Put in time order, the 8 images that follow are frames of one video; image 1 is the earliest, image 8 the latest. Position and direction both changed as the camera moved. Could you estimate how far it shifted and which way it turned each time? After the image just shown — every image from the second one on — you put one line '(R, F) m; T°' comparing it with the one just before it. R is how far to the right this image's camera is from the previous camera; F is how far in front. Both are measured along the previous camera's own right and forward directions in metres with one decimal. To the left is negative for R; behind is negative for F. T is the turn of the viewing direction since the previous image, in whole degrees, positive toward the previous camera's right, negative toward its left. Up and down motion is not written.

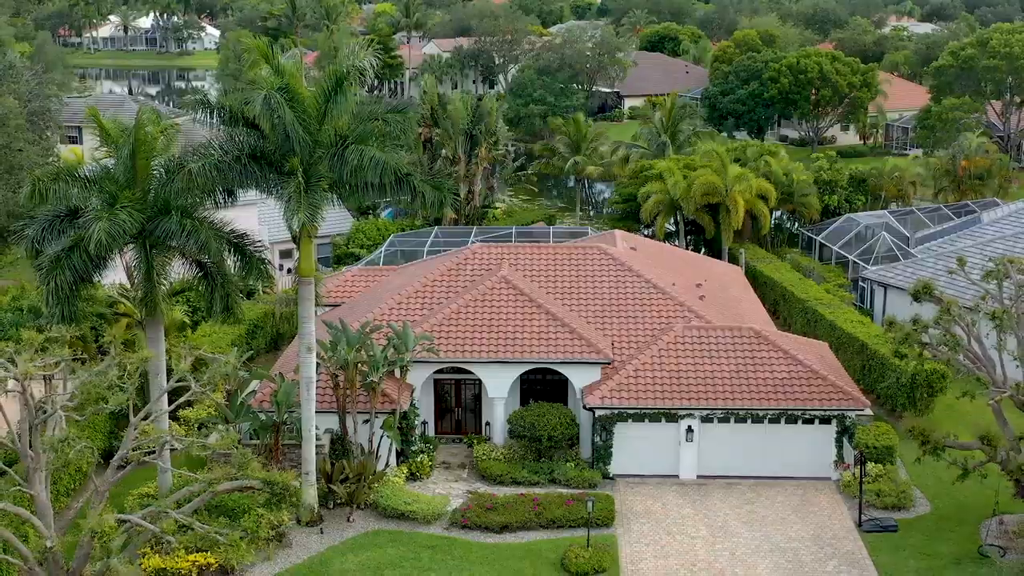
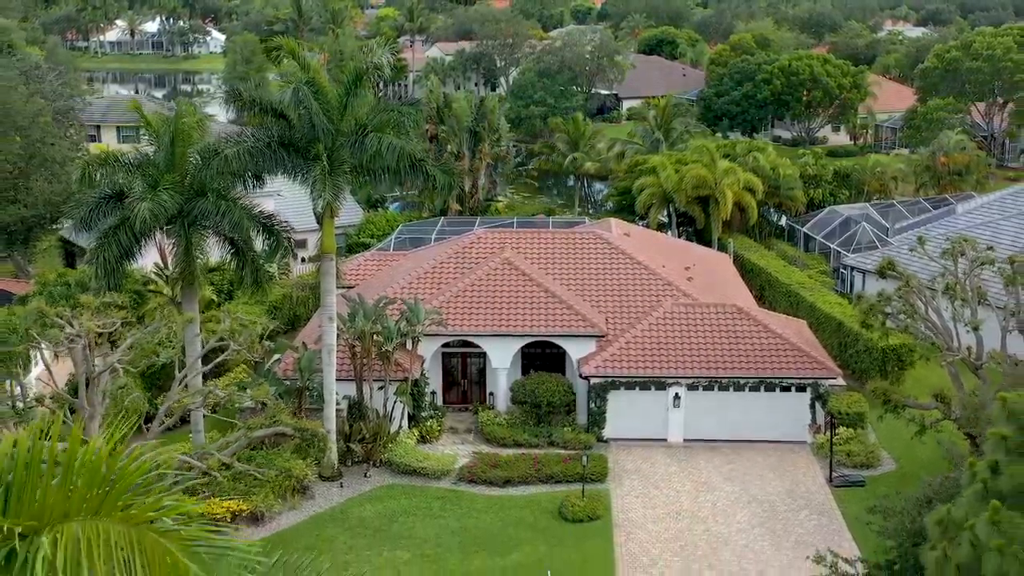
(0.0, -2.5) m; 0°
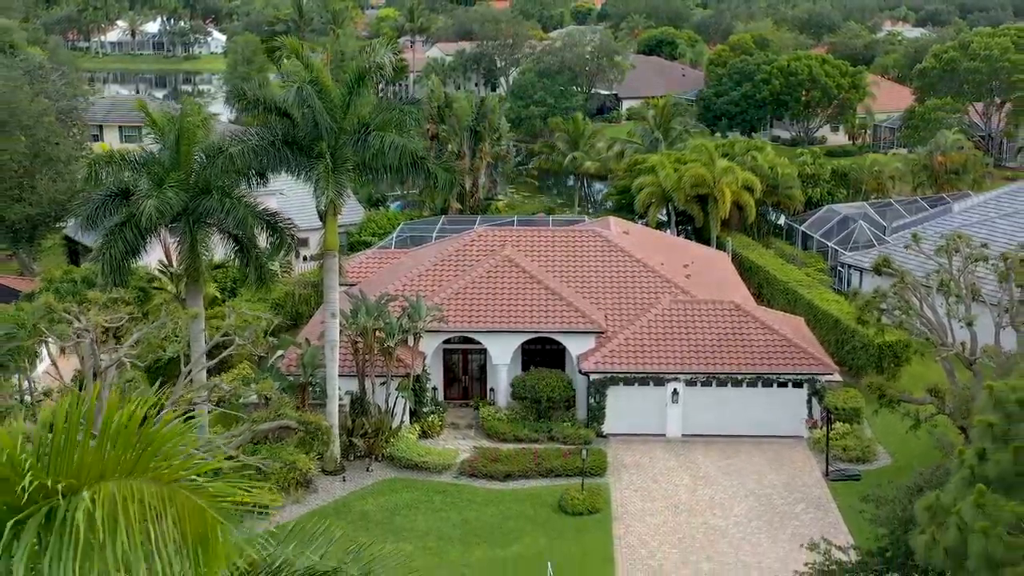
(0.0, -0.4) m; 0°
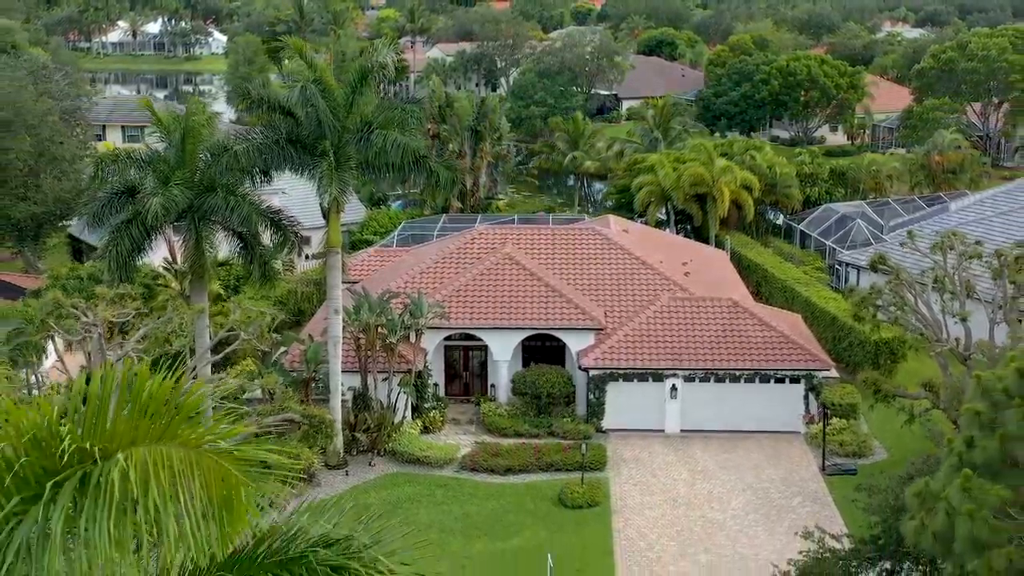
(0.0, -0.4) m; 0°
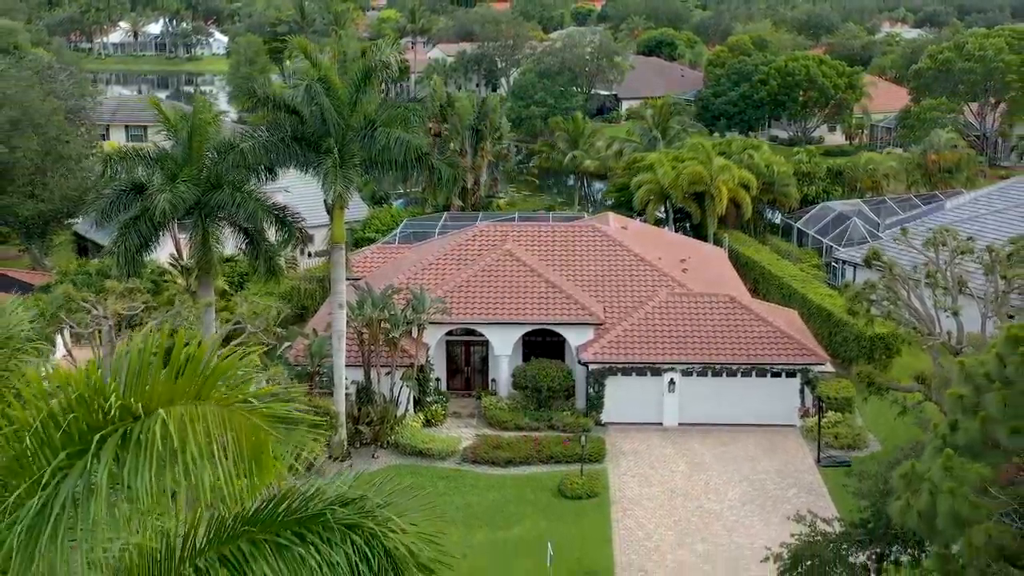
(0.0, -0.5) m; 0°
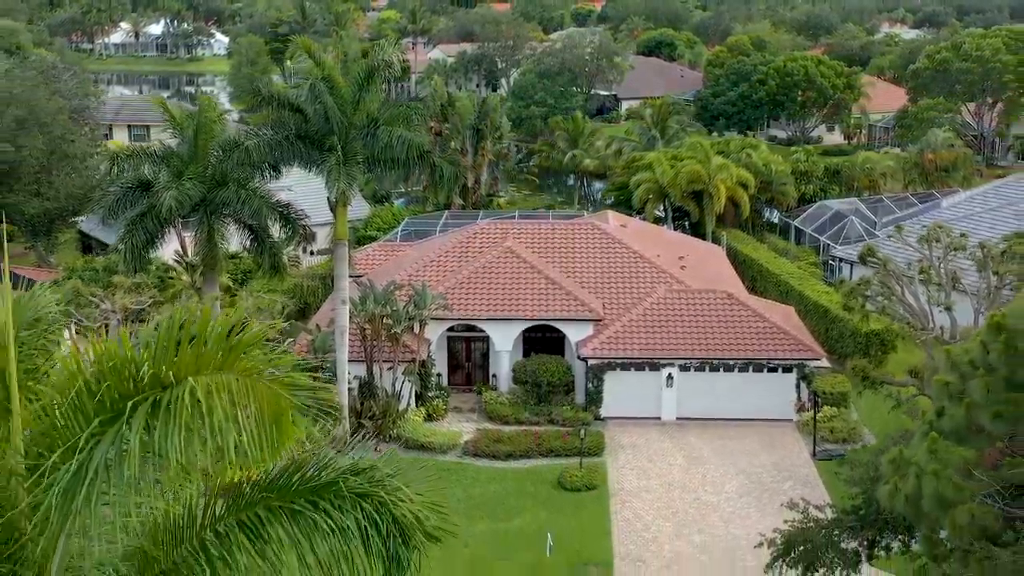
(0.0, -0.4) m; 0°
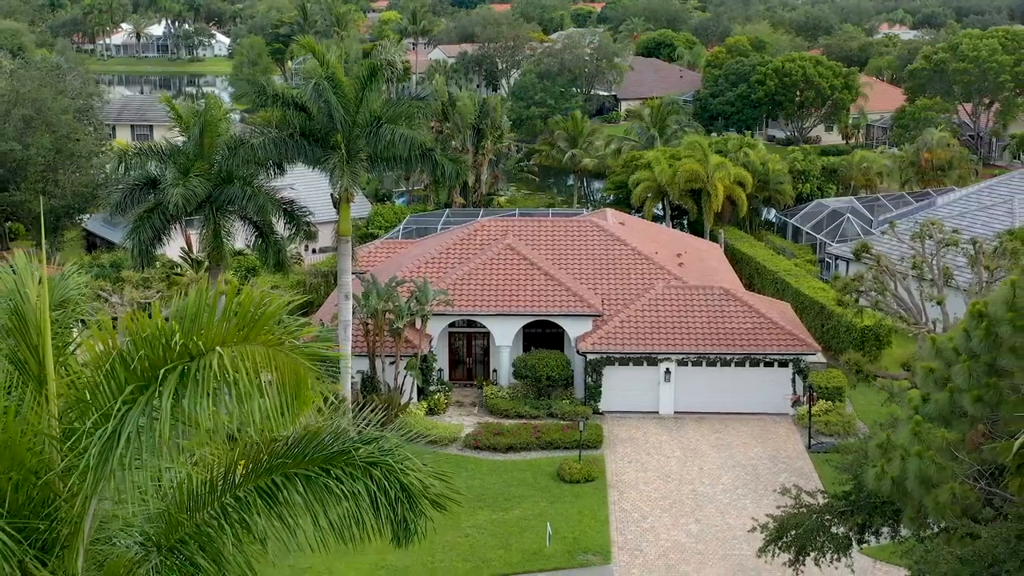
(0.0, -0.5) m; 0°
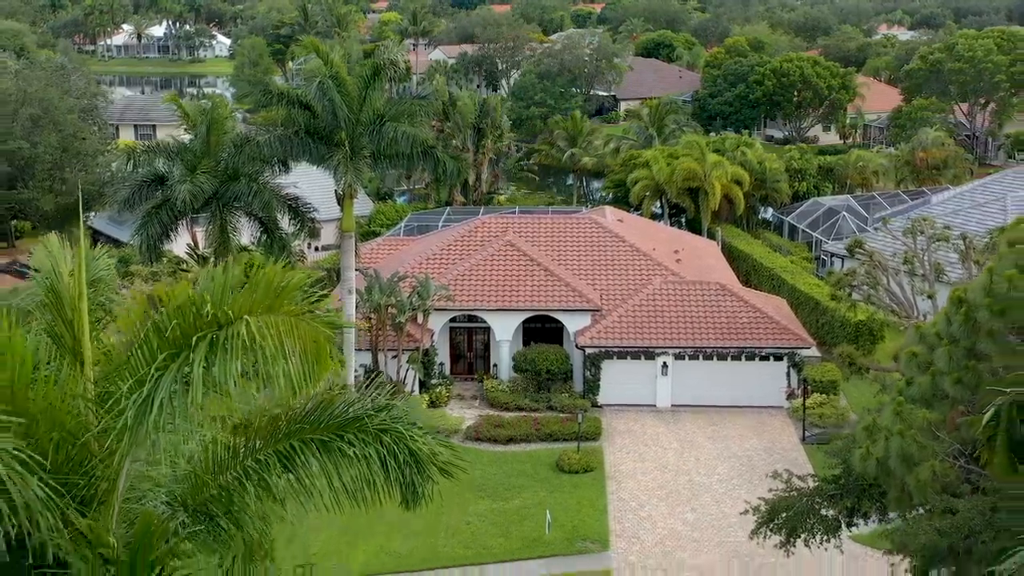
(0.0, -0.6) m; 0°
